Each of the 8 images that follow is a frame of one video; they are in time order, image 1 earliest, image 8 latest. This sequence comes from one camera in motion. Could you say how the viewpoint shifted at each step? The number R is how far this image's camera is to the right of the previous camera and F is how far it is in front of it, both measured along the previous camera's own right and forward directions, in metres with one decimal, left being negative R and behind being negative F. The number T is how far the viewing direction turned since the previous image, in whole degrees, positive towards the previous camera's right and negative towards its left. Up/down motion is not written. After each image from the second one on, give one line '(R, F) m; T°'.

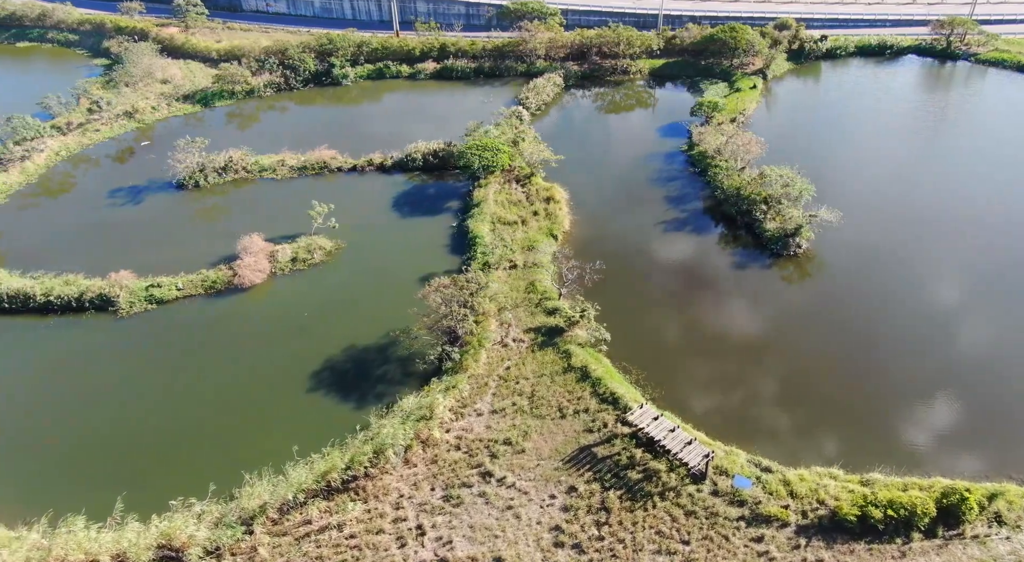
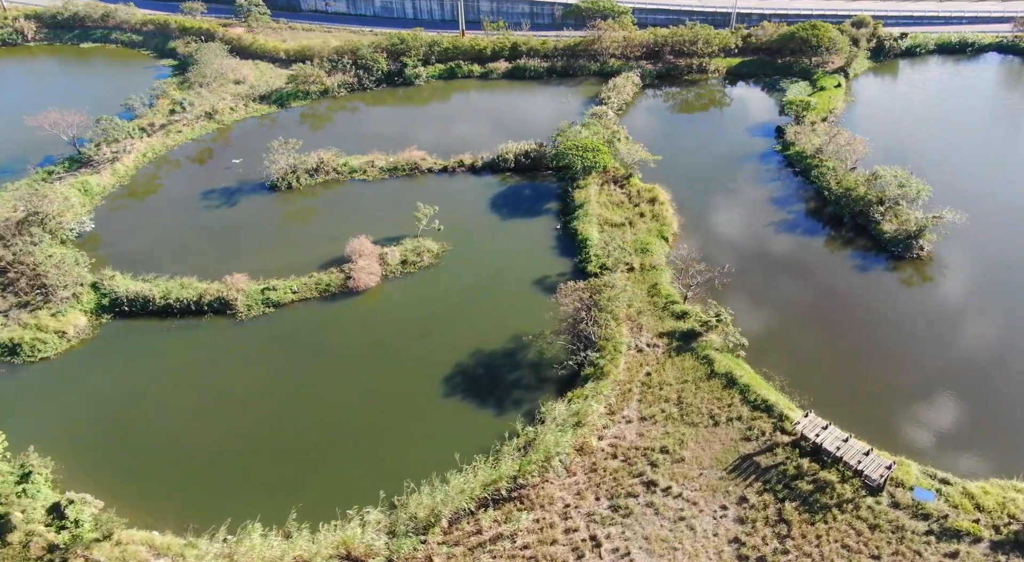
(-4.4, +0.3) m; -1°
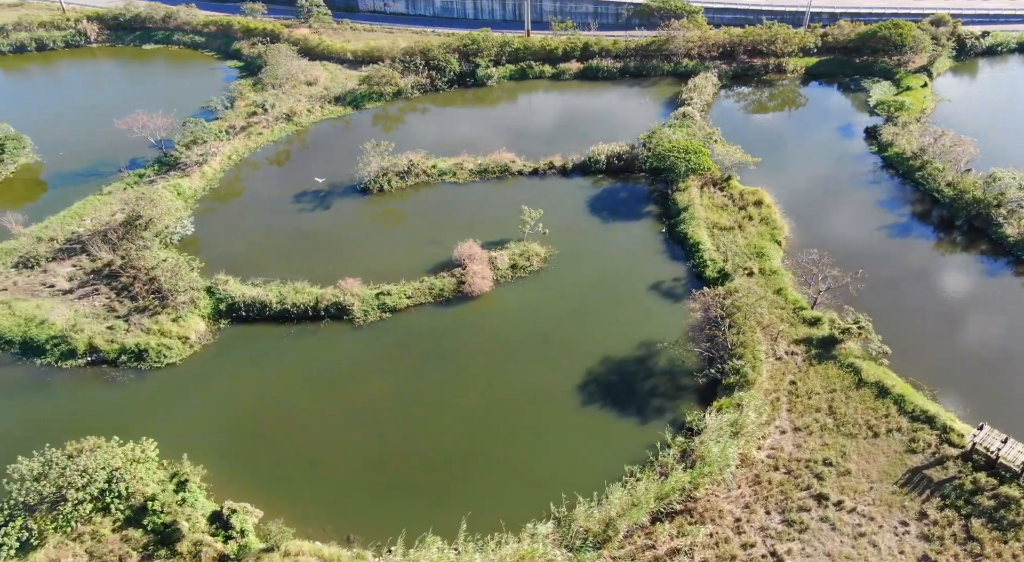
(-4.4, +0.4) m; -1°
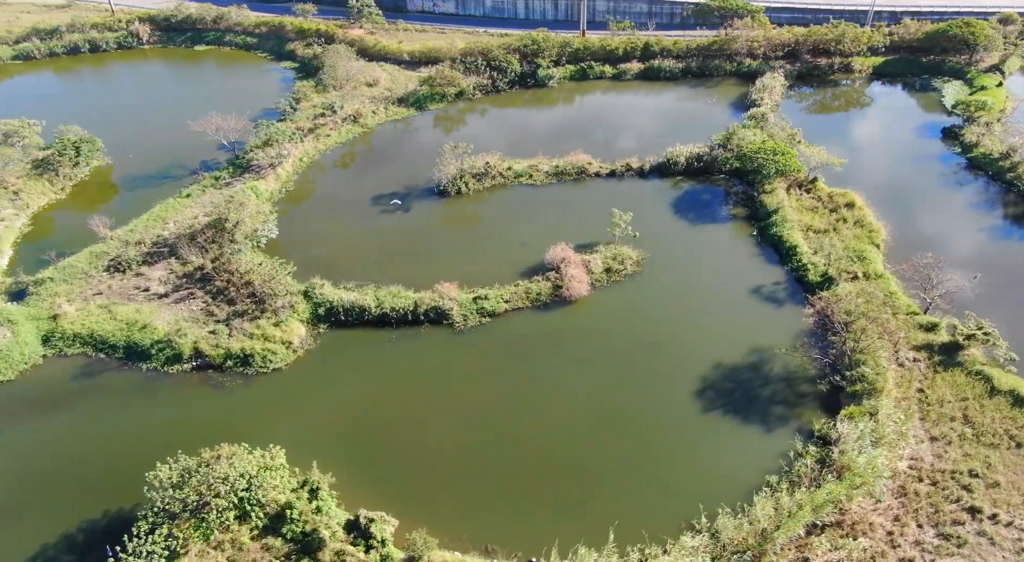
(-3.7, +0.3) m; -1°
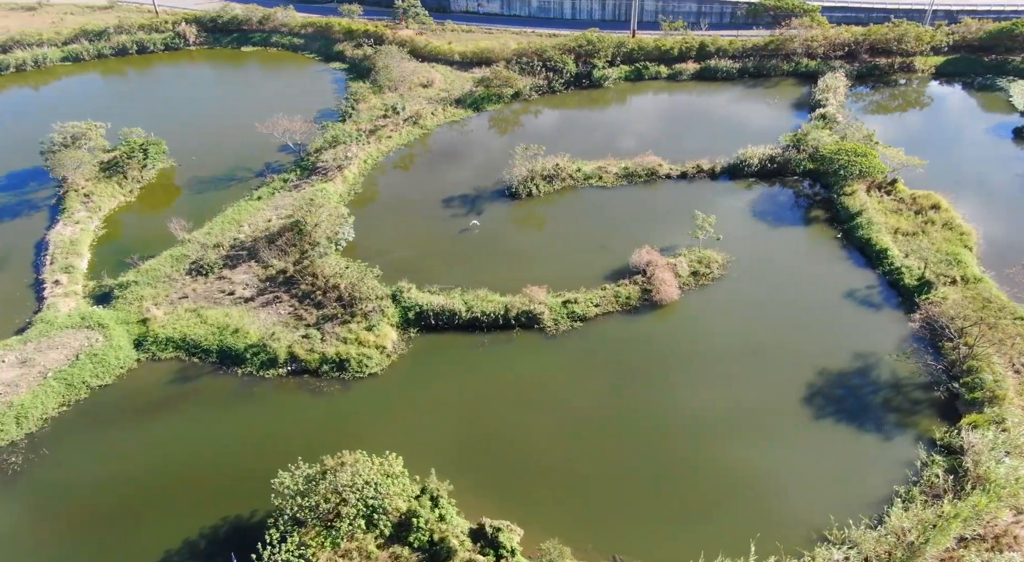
(-3.4, +0.3) m; -1°
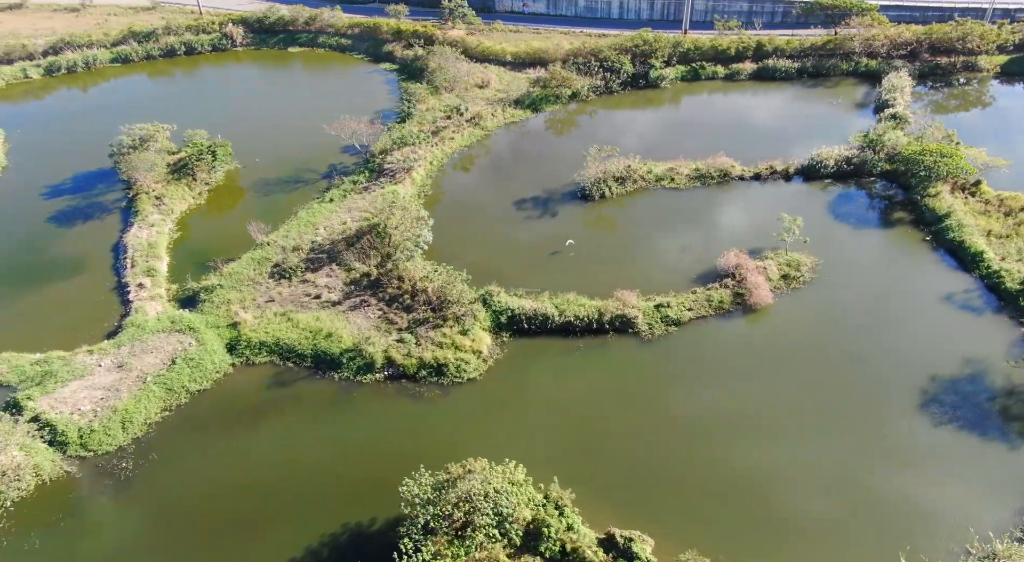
(-3.4, +0.3) m; -1°
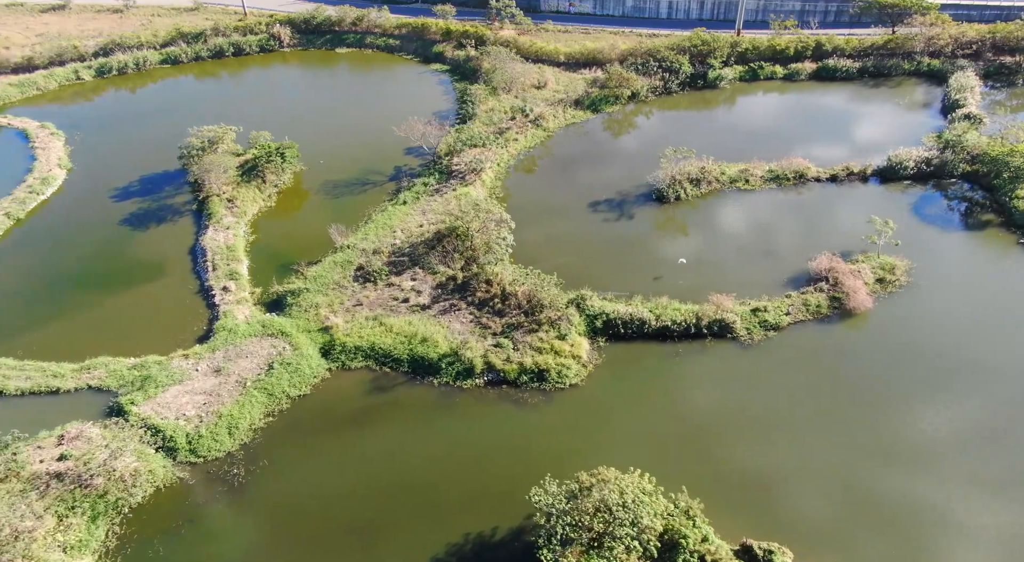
(-3.5, +0.3) m; -1°
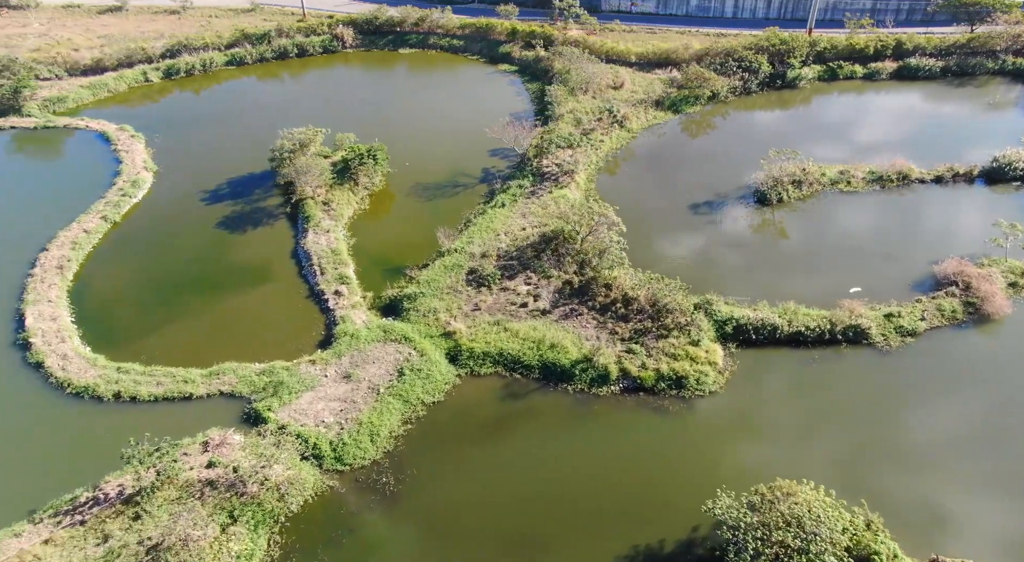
(-4.6, +0.4) m; -1°
